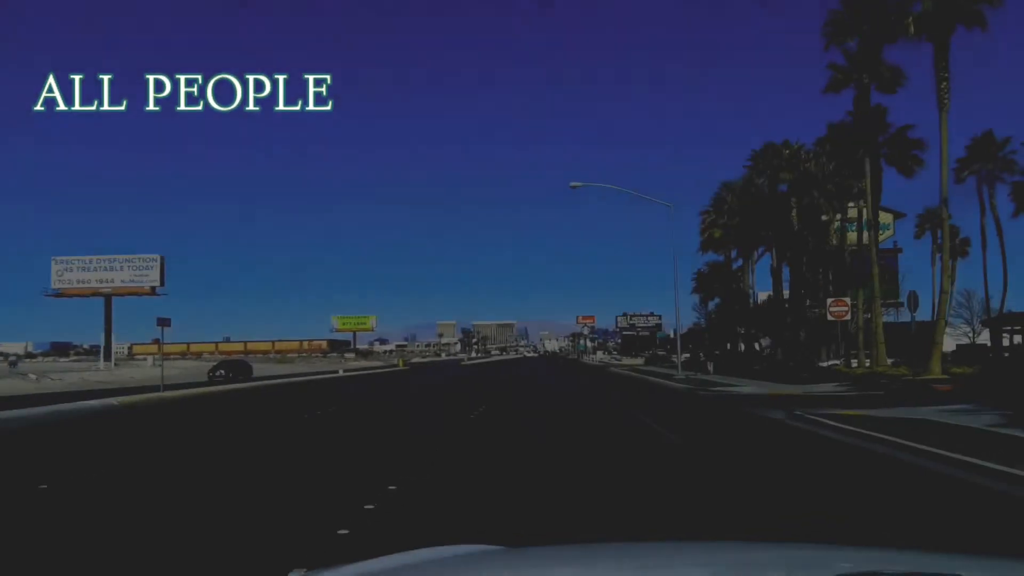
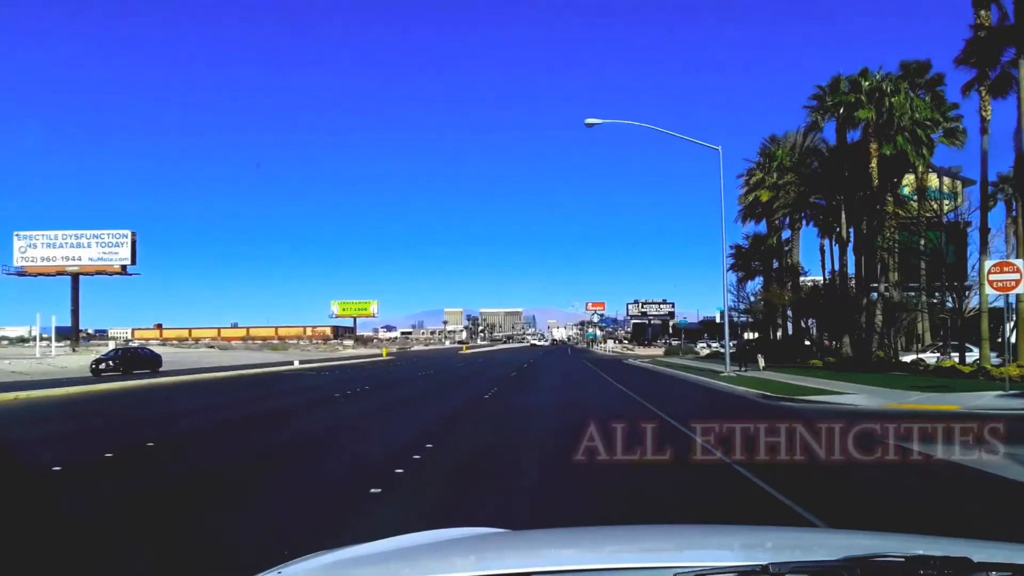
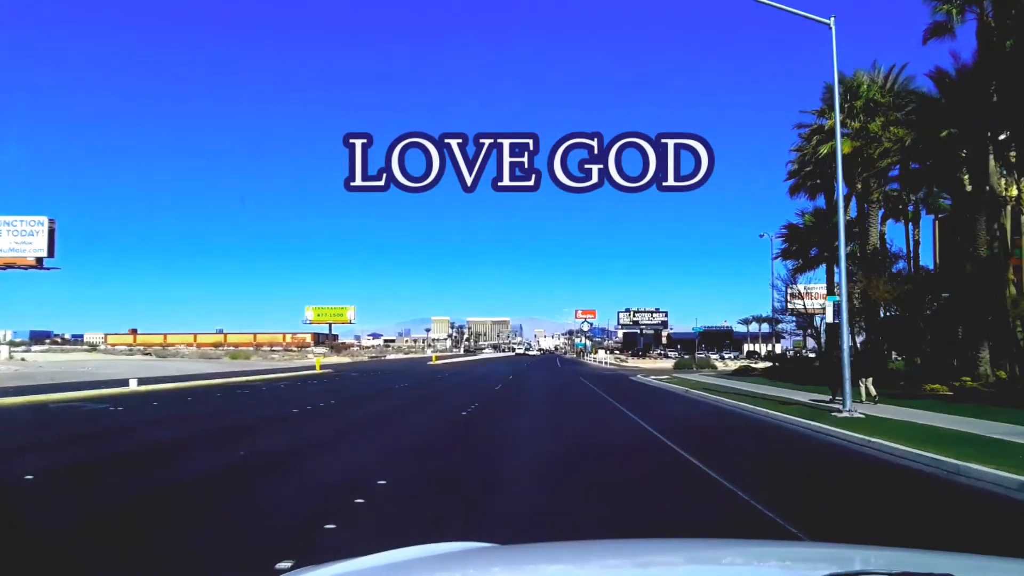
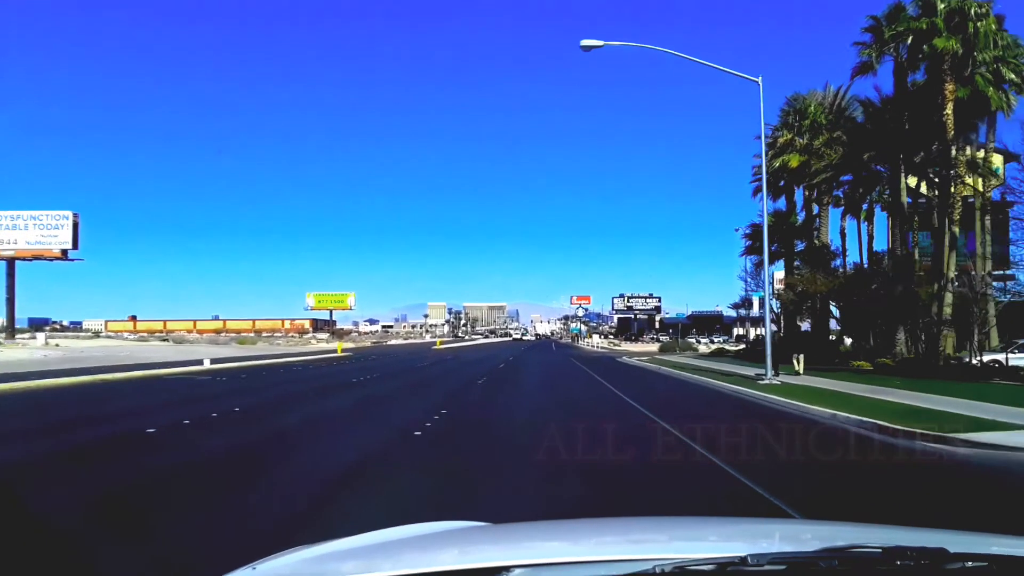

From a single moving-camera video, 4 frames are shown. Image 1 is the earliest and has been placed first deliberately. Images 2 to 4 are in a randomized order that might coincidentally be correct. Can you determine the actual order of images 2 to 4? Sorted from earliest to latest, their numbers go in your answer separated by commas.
2, 4, 3
